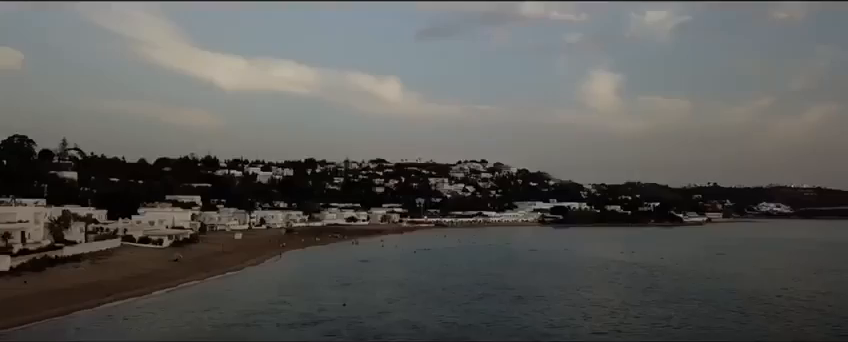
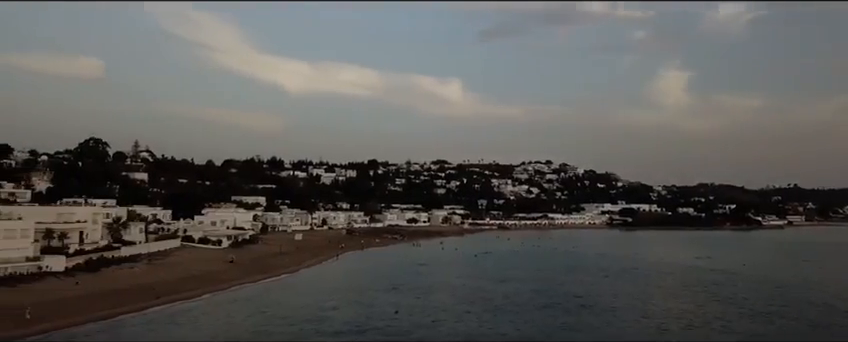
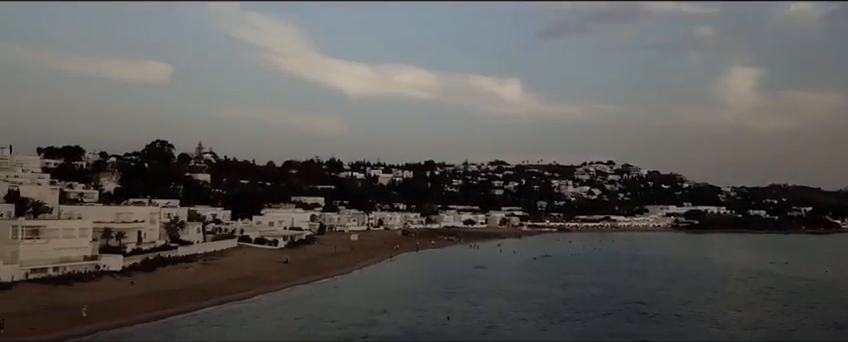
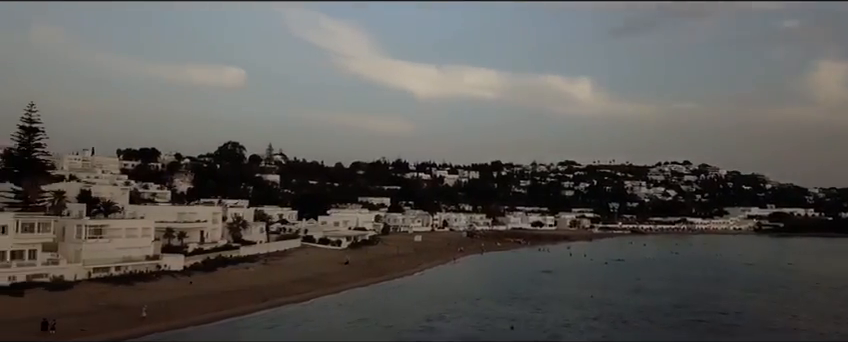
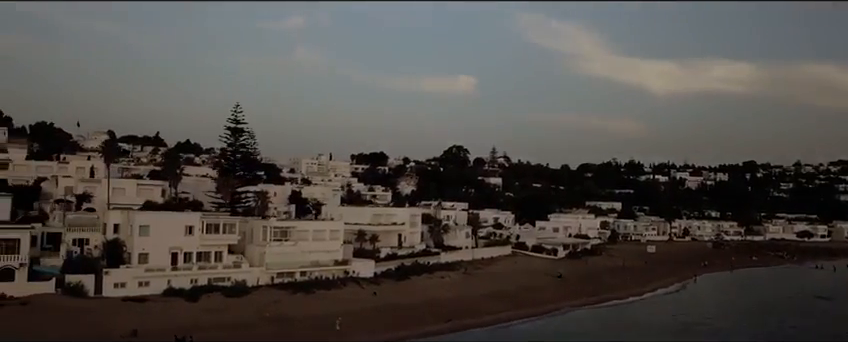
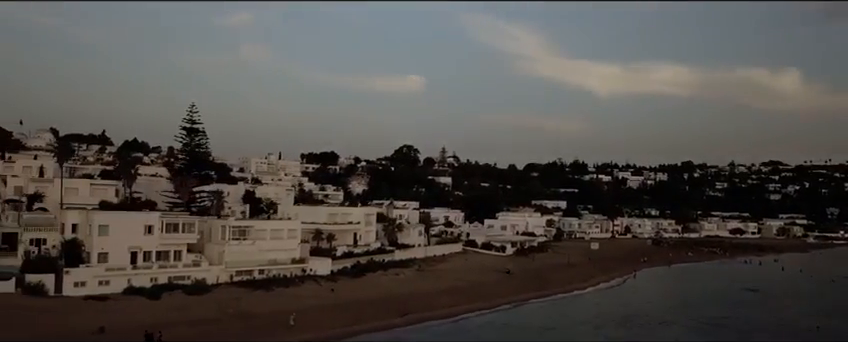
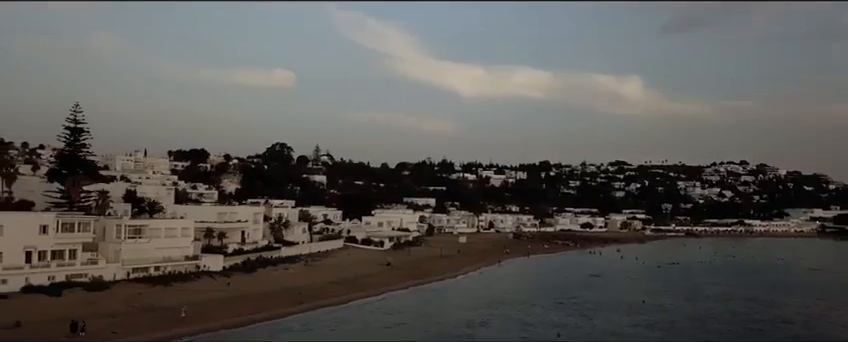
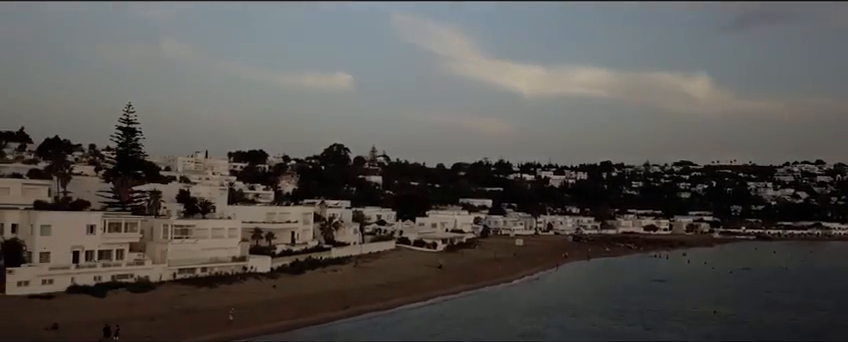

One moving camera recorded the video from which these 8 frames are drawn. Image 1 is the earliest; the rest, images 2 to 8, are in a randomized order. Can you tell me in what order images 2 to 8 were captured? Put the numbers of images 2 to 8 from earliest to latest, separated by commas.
2, 3, 4, 7, 8, 6, 5
